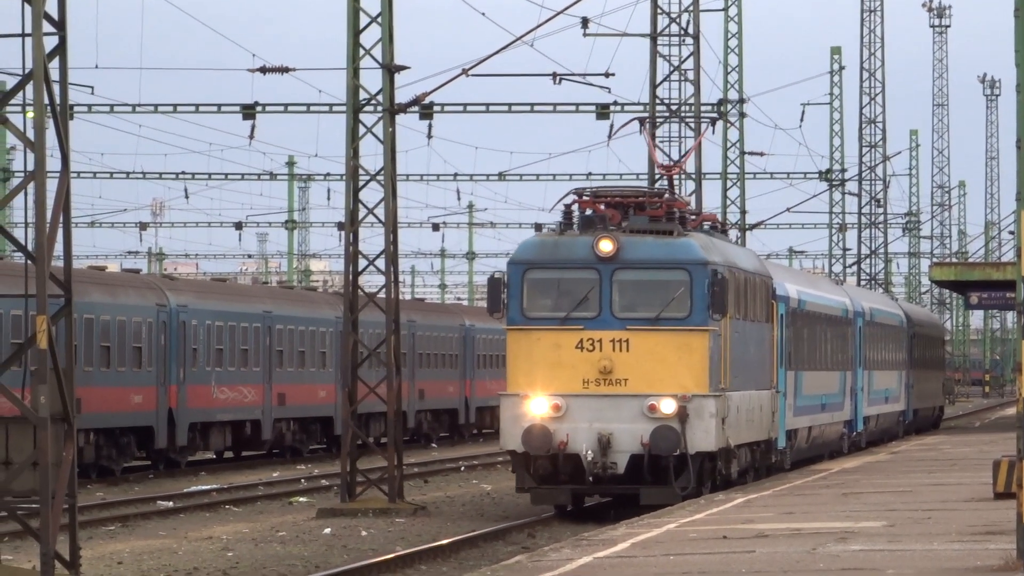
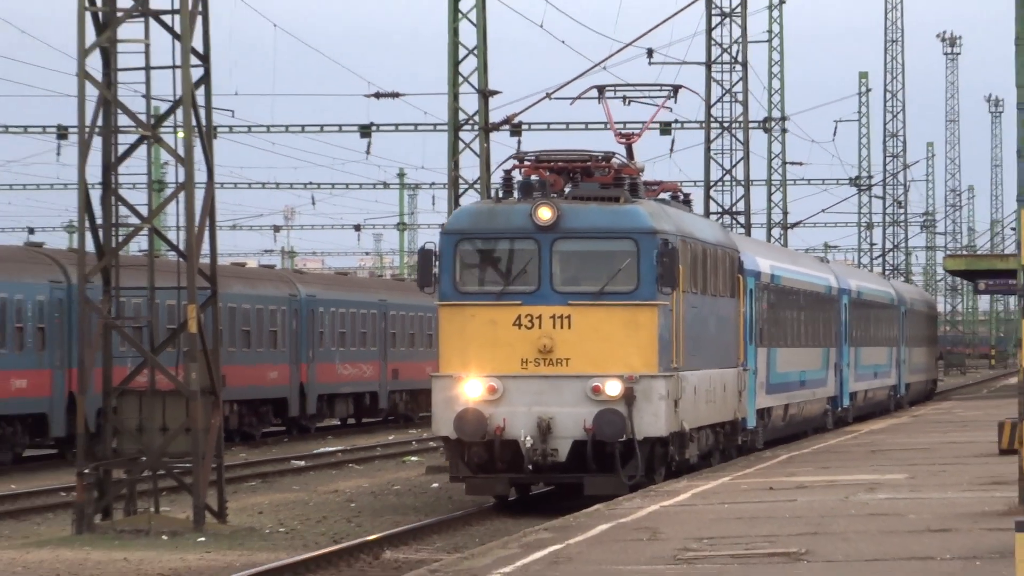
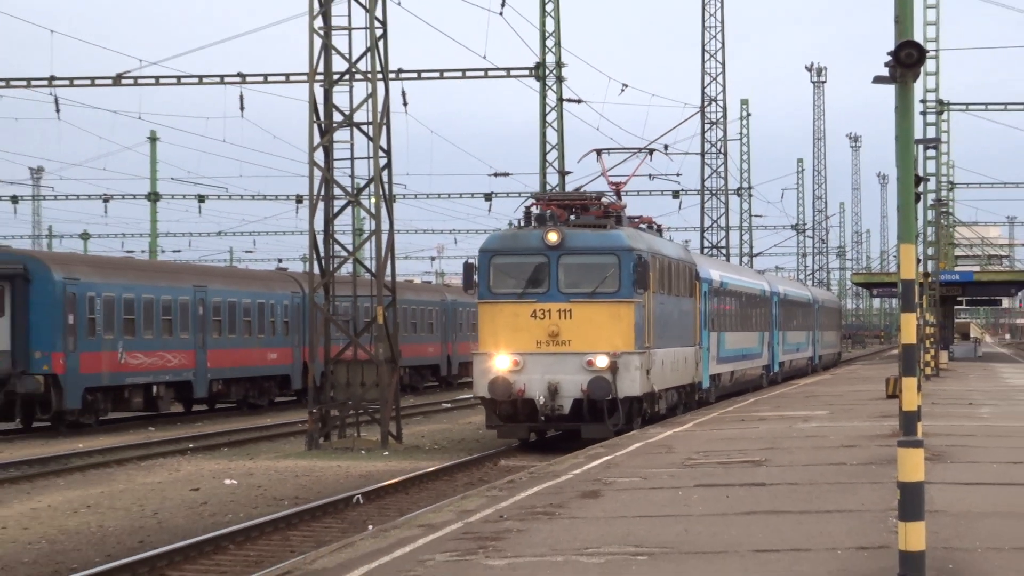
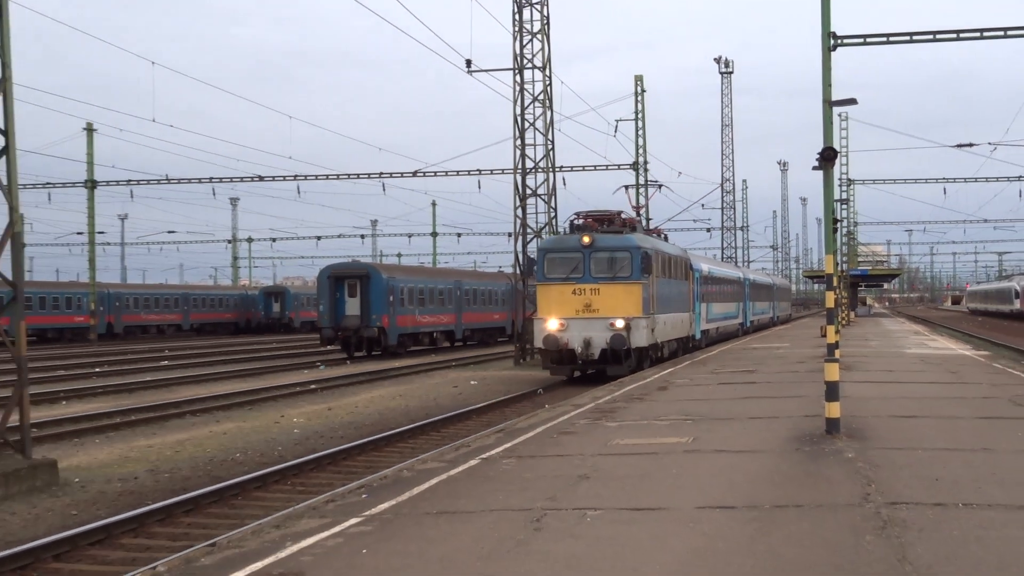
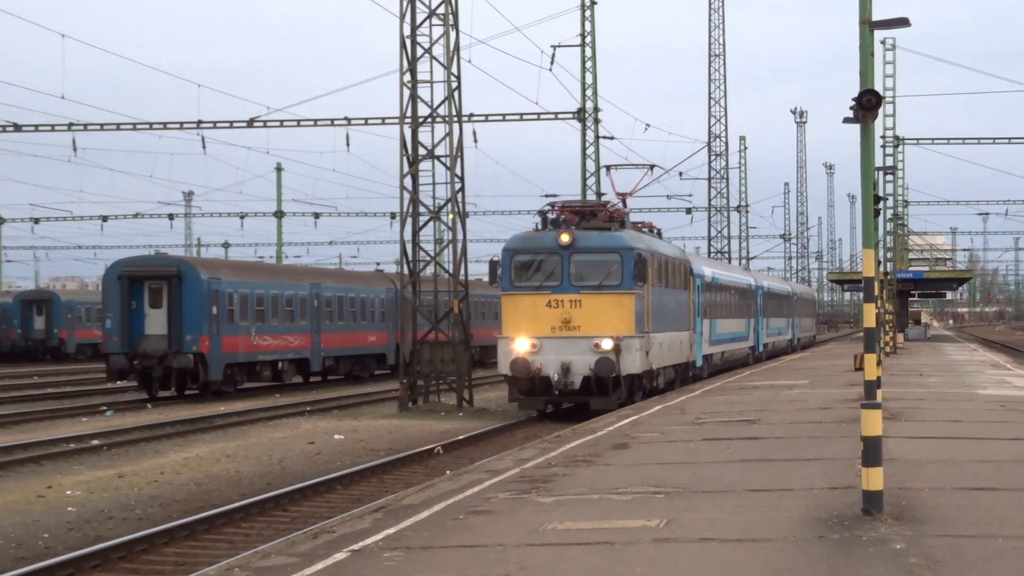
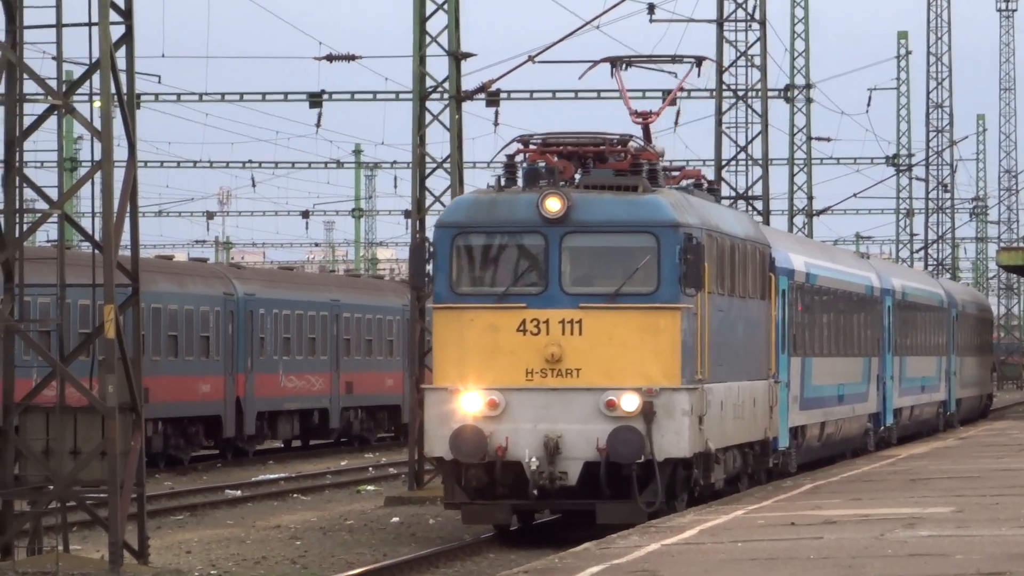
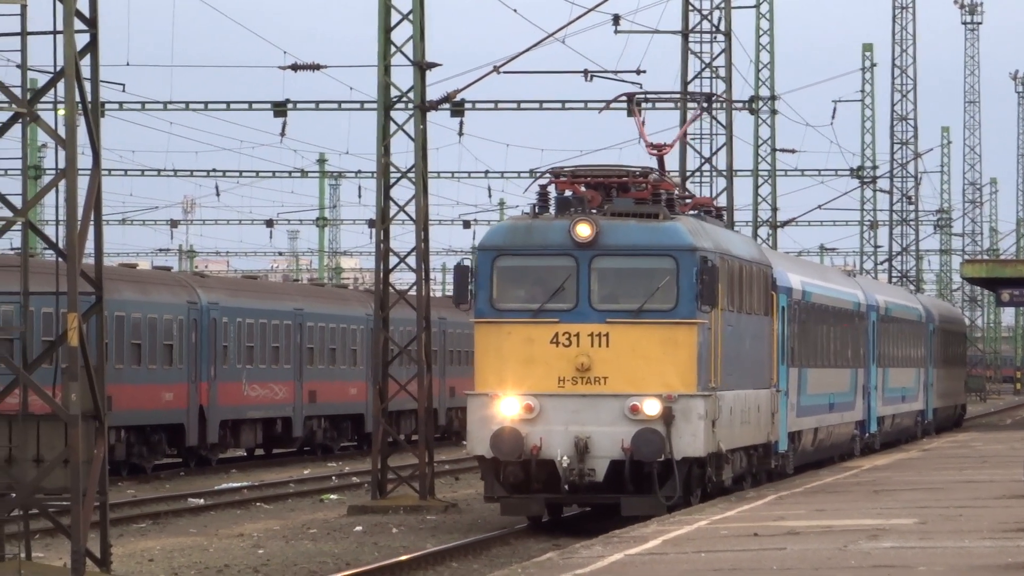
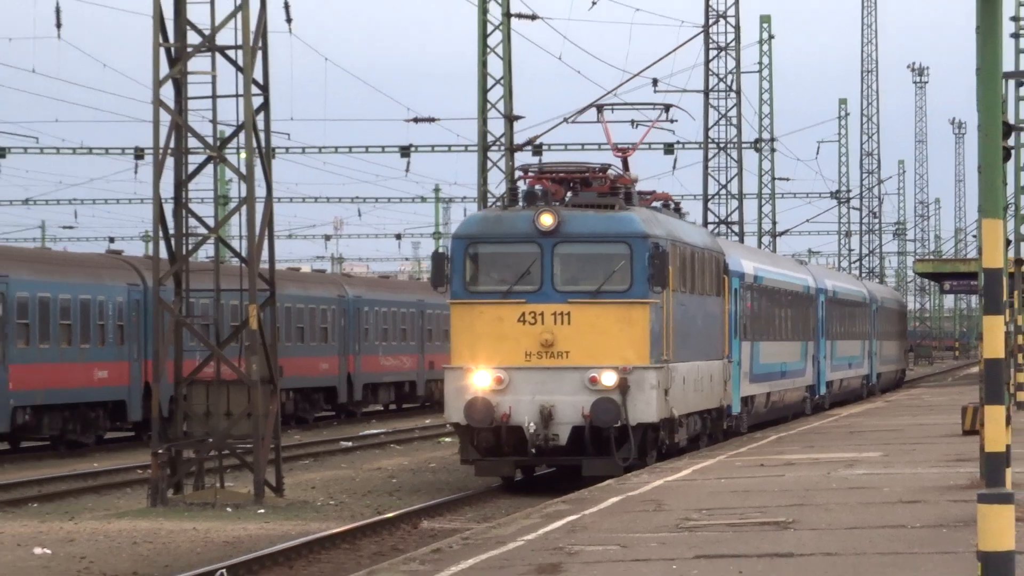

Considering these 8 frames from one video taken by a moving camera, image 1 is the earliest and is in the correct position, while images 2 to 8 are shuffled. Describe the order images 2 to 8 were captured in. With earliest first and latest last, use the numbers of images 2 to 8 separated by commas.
7, 6, 2, 8, 3, 5, 4
